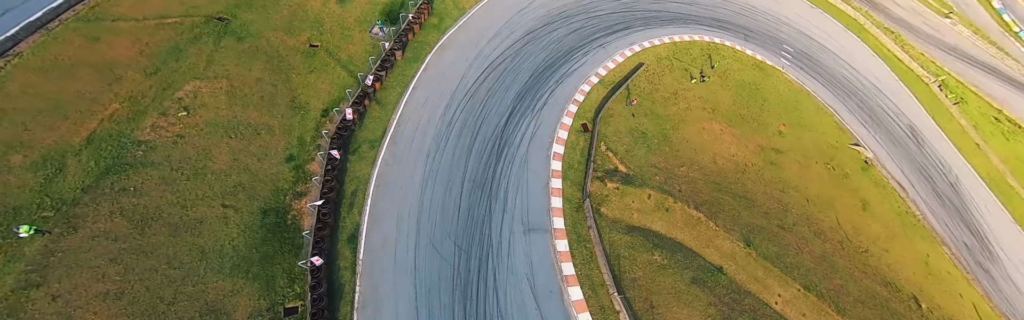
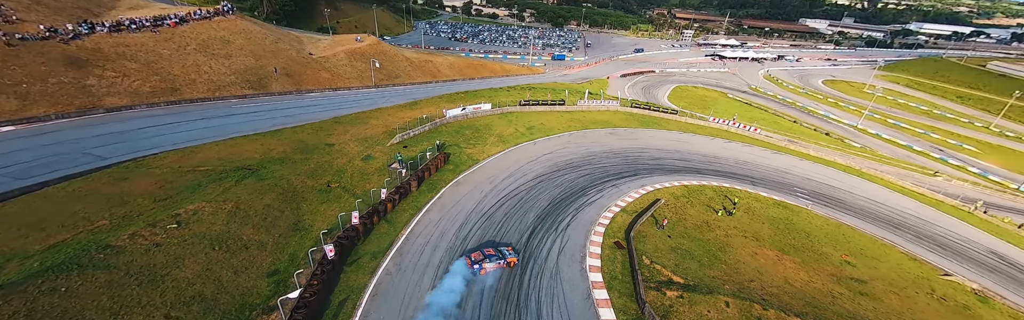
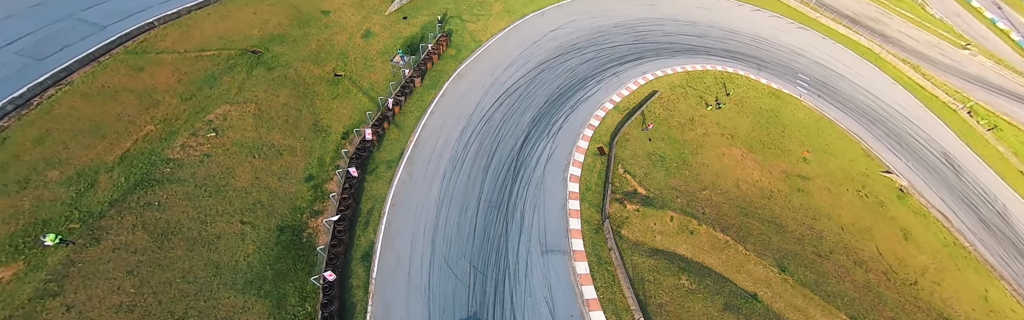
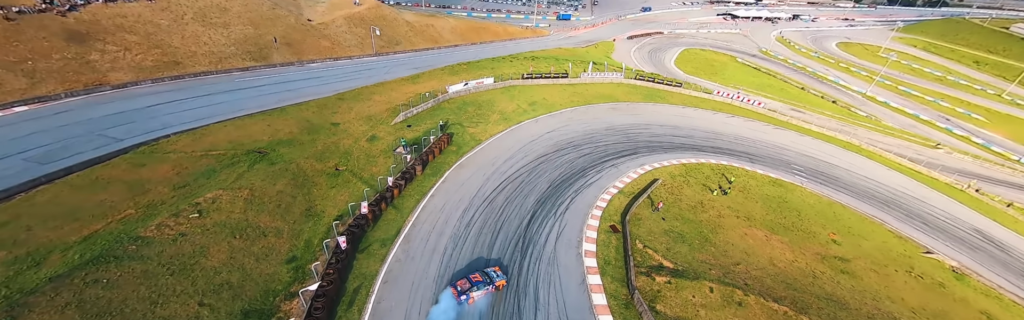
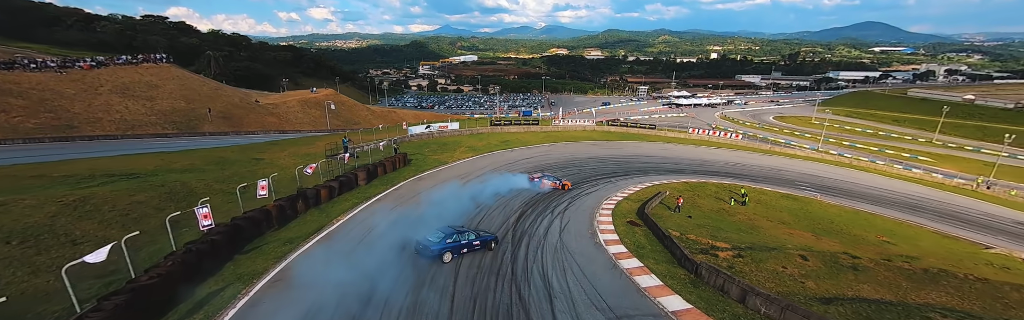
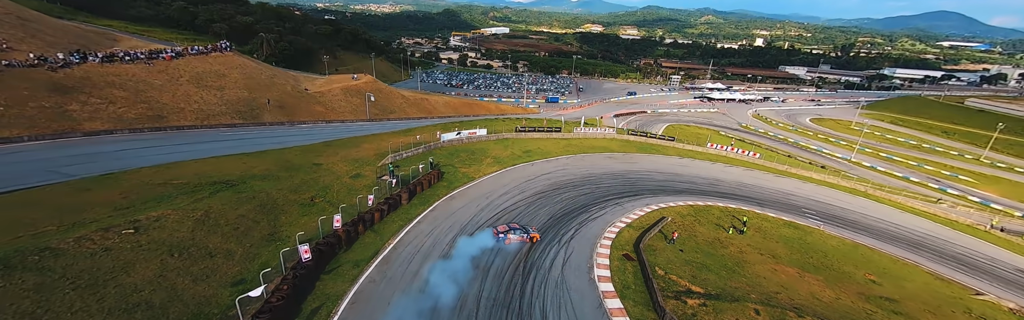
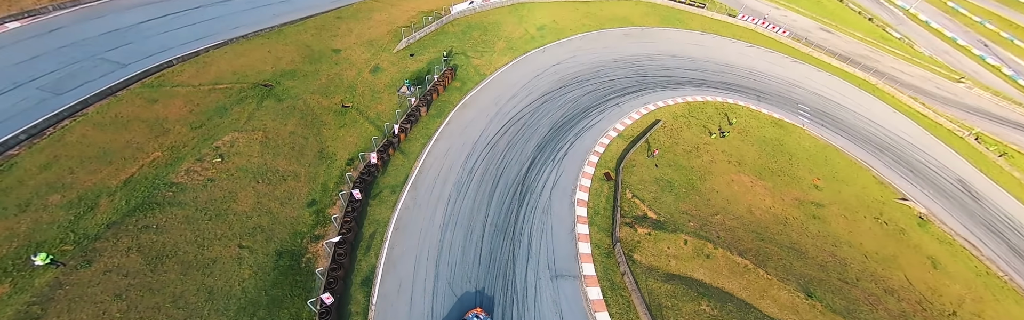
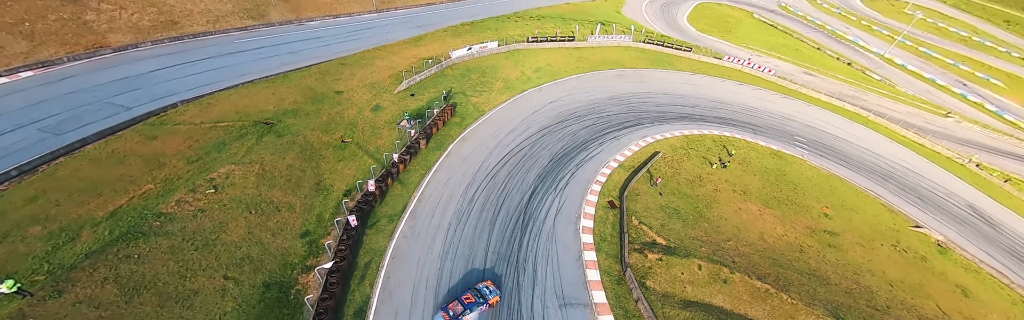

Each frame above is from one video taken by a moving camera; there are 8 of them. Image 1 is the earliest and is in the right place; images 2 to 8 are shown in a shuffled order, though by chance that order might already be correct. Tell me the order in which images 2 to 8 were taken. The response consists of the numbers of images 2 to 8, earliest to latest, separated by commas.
3, 7, 8, 4, 2, 6, 5
